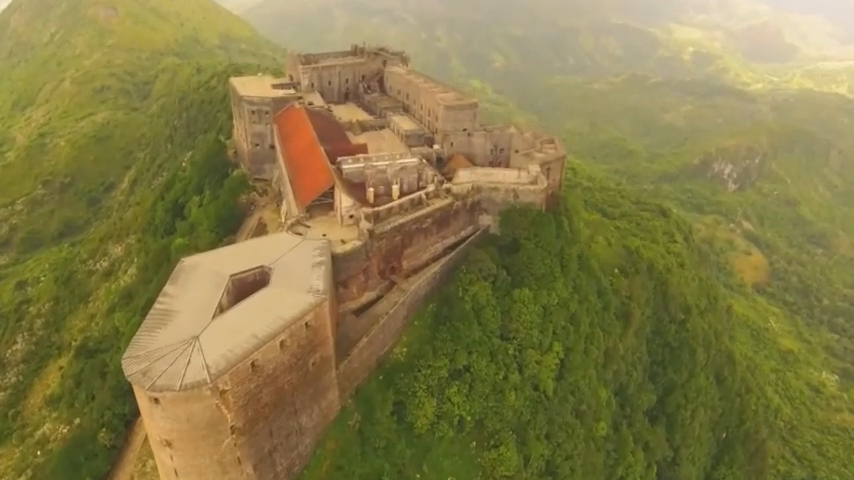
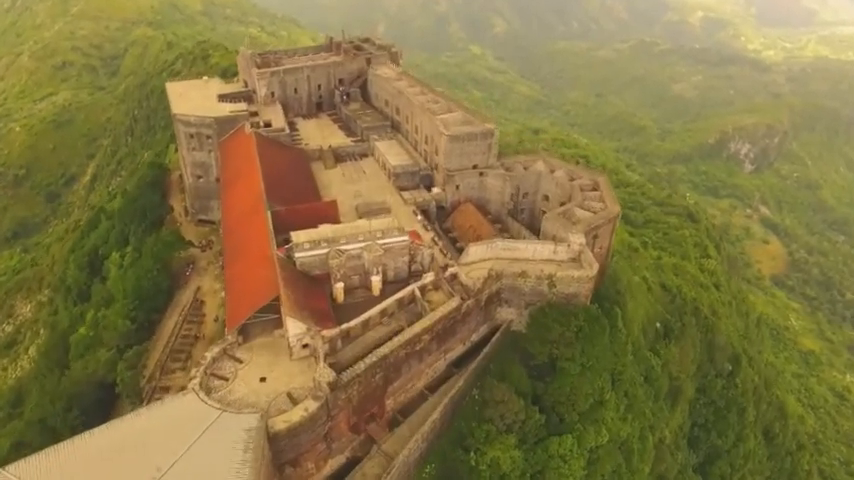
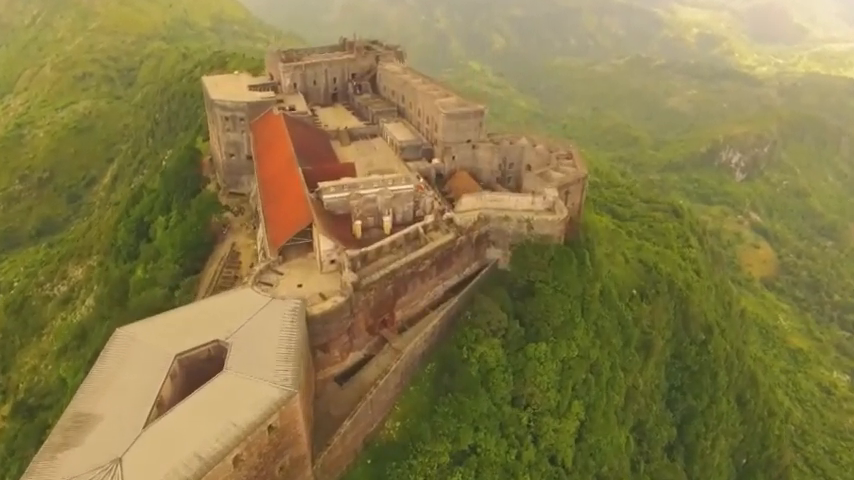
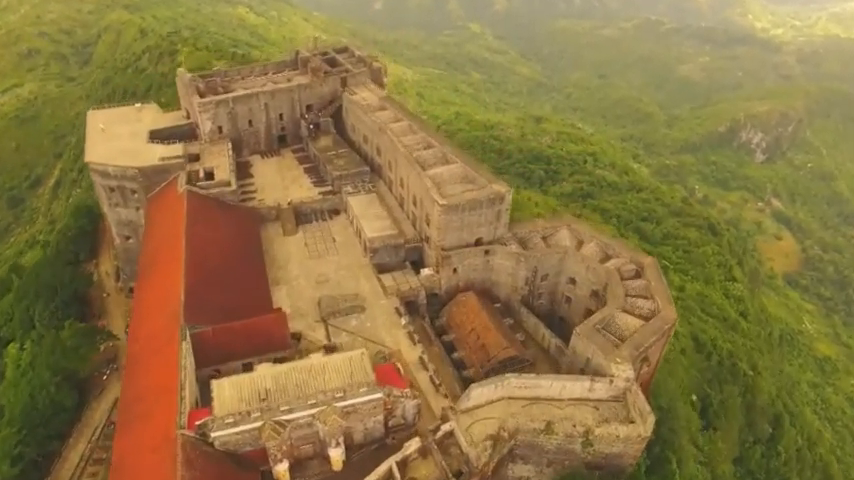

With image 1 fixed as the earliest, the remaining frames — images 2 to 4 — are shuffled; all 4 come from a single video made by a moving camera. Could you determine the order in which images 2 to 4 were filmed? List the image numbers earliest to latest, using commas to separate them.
3, 2, 4
